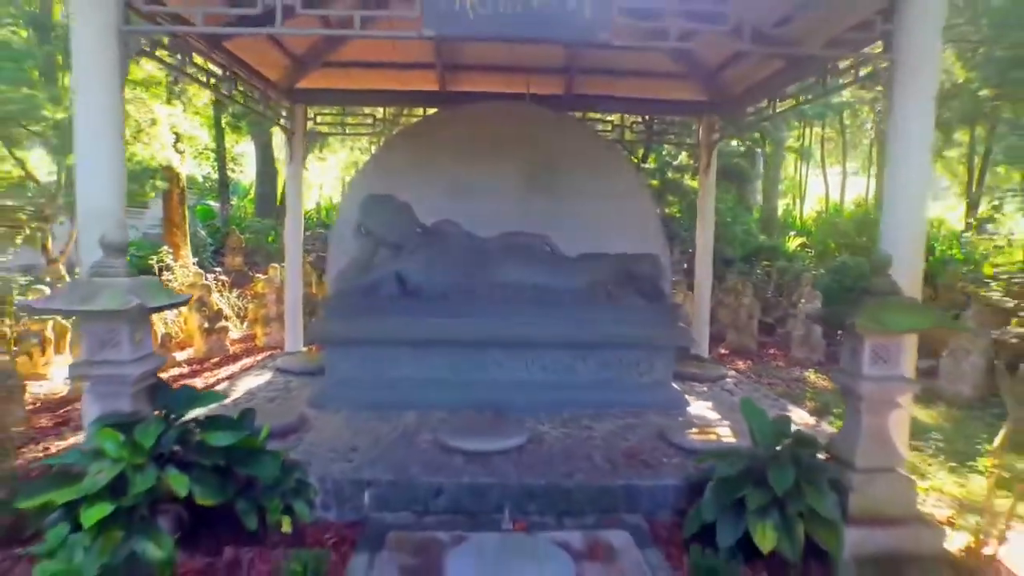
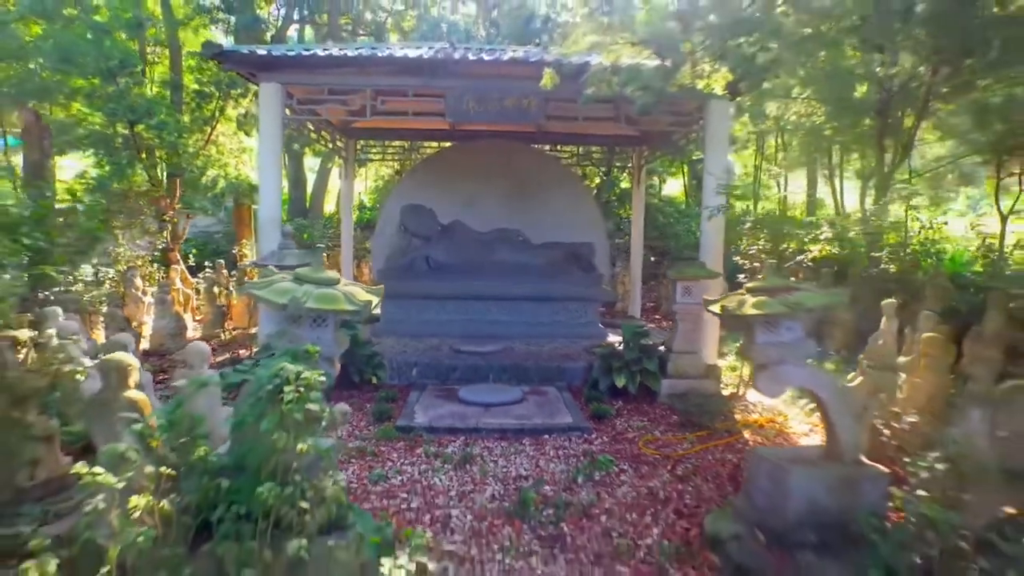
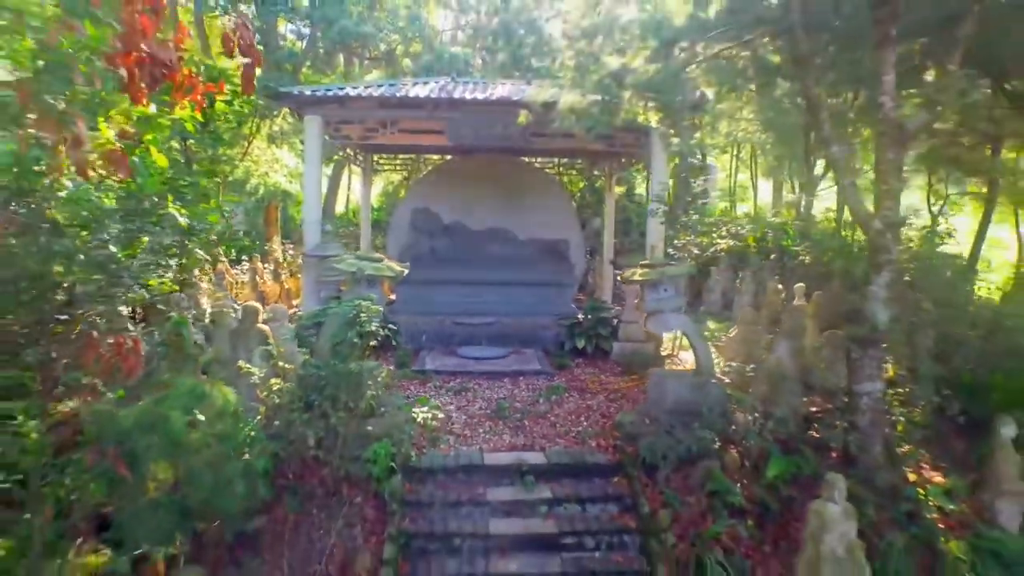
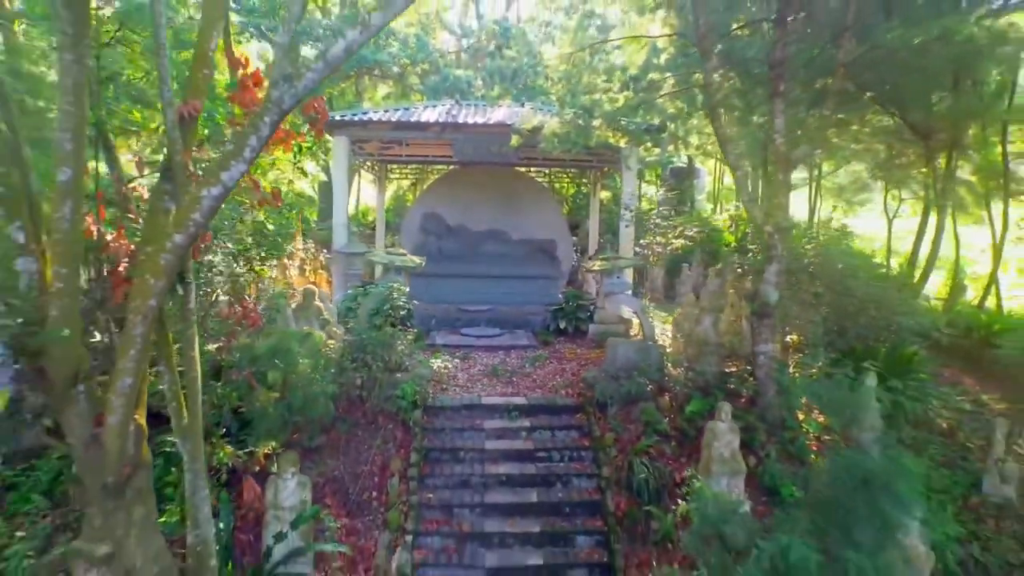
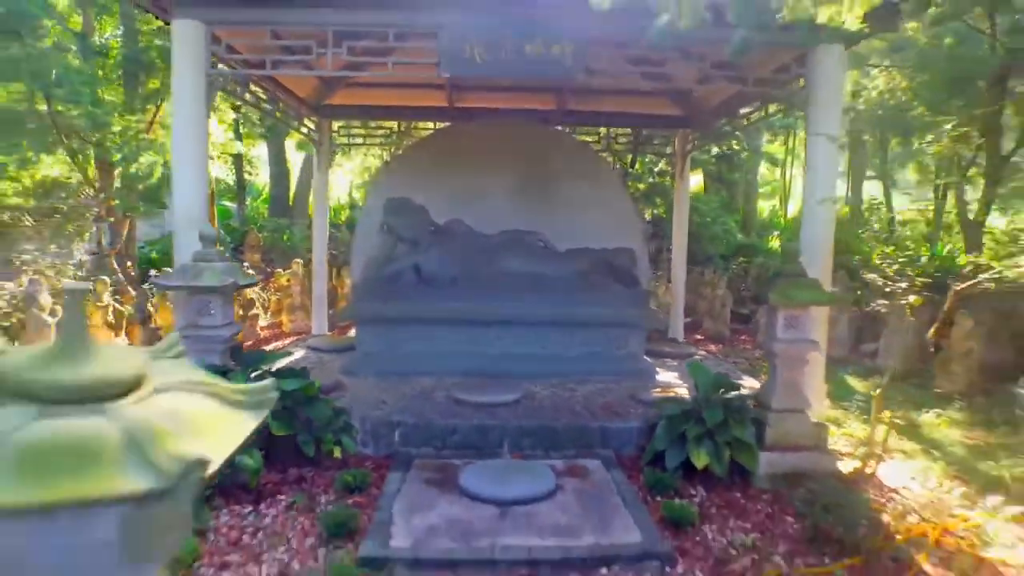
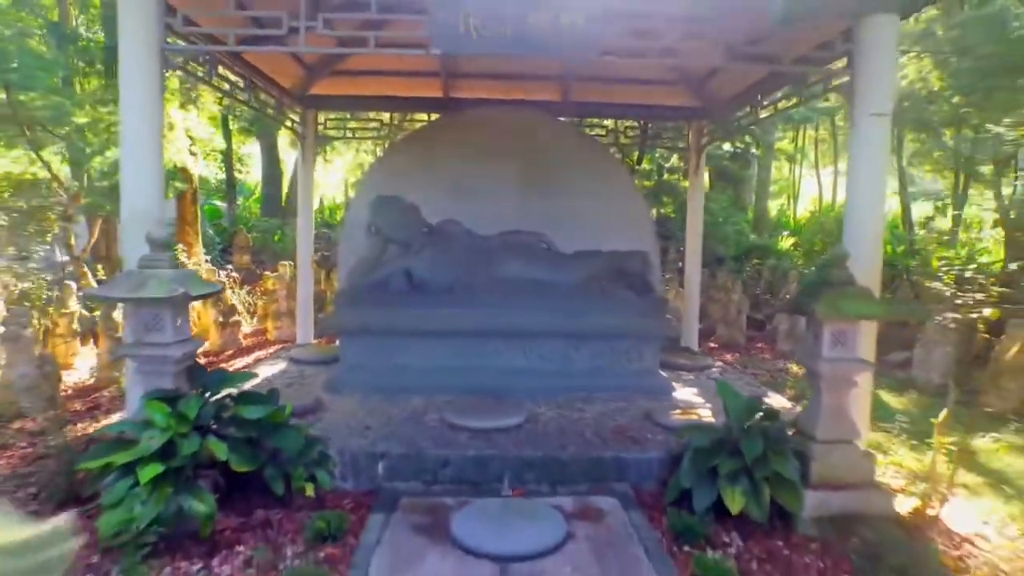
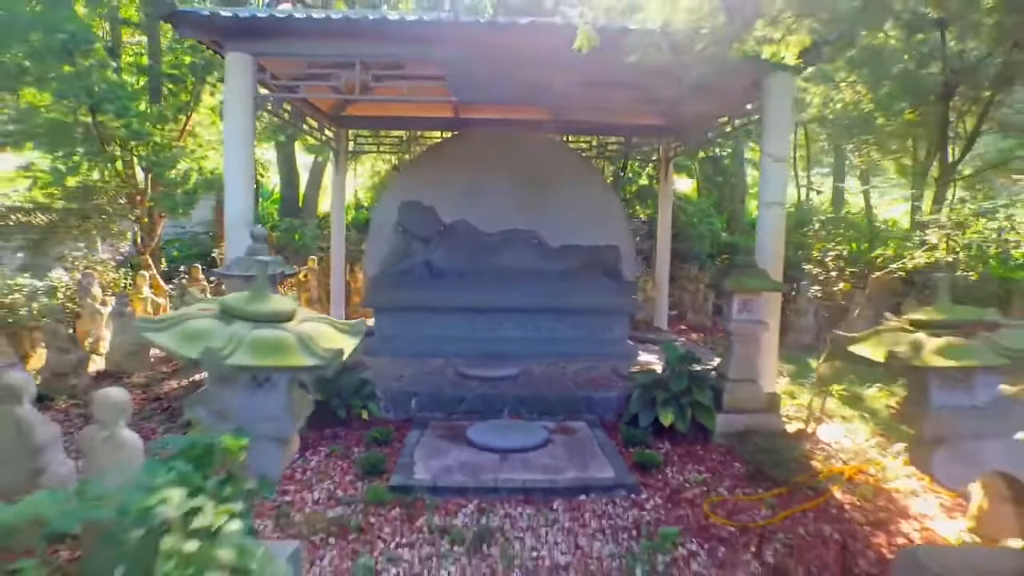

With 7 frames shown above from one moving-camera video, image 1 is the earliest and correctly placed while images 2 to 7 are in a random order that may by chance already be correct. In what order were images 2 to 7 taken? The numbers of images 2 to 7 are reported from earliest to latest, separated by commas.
6, 5, 7, 2, 3, 4
